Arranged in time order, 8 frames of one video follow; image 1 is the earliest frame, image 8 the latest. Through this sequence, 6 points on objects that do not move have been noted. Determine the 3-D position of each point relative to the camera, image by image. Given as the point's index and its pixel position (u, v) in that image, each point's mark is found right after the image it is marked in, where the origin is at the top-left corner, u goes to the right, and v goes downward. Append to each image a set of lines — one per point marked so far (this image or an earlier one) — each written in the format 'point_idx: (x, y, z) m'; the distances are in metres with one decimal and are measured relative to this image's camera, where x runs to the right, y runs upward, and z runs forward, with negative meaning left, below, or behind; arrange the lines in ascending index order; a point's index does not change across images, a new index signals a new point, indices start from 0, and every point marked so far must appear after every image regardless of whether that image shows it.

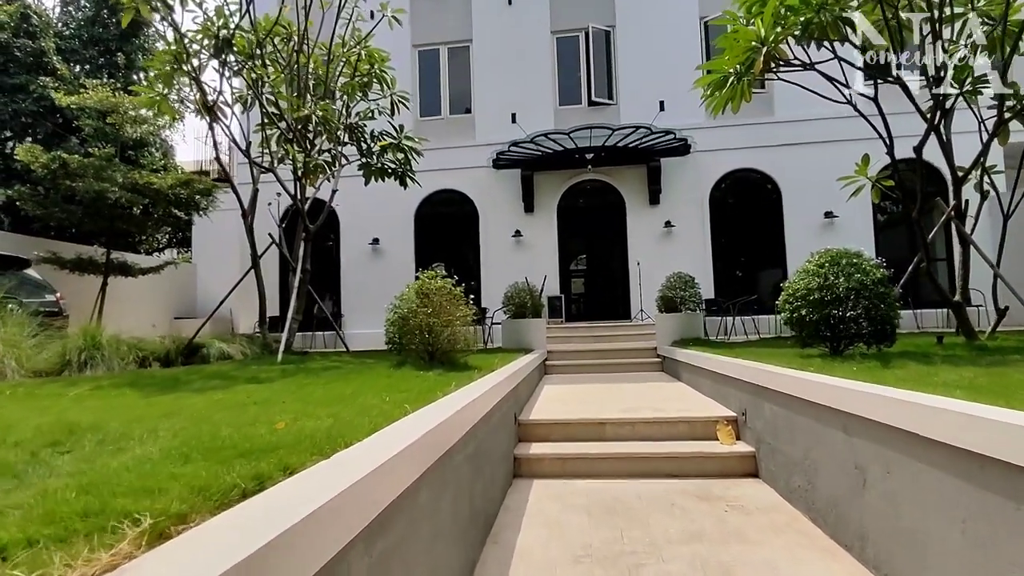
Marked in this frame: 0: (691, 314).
0: (+2.7, -0.4, +8.8) m
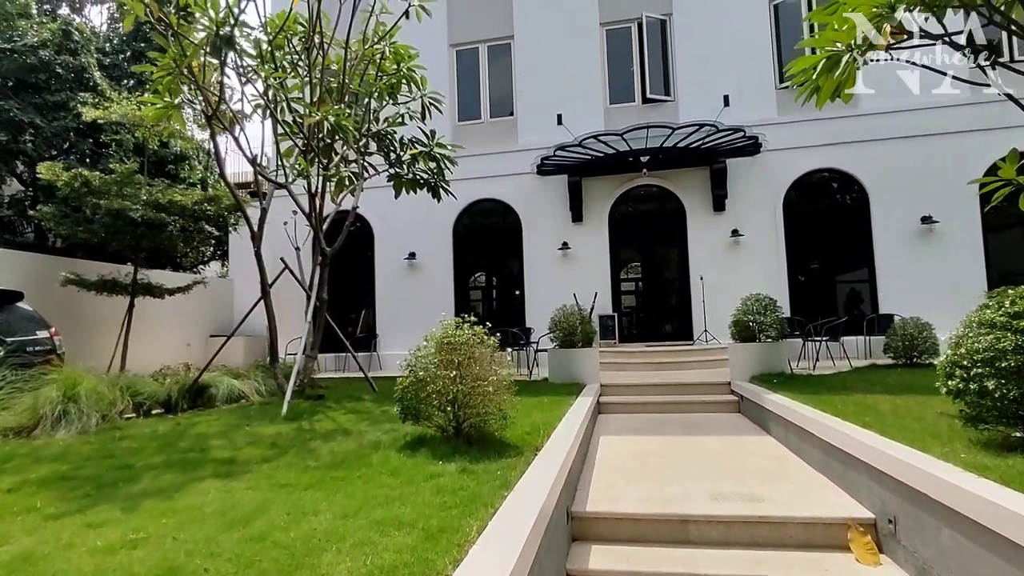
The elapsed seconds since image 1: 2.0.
0: (+3.3, -0.7, +7.5) m
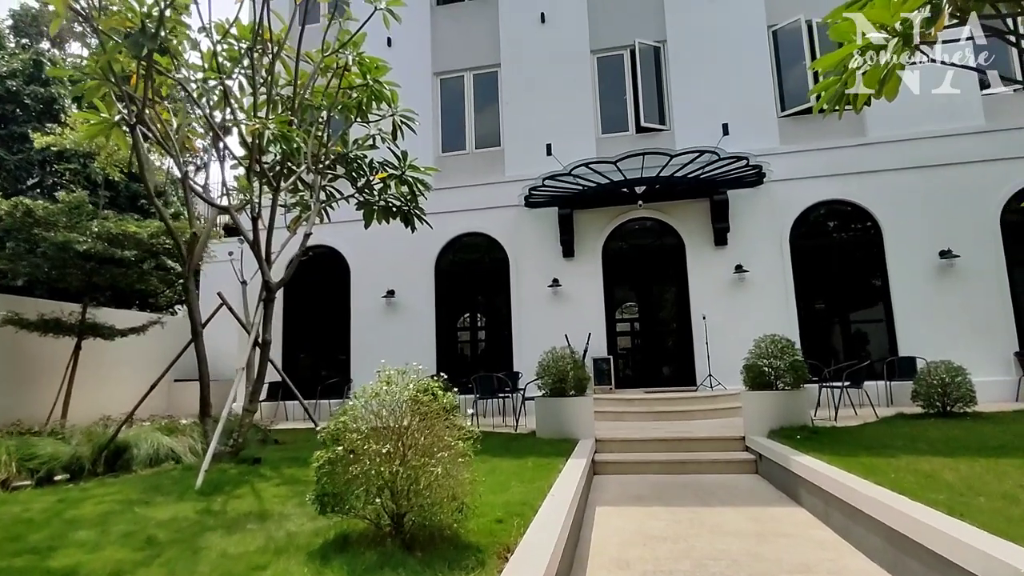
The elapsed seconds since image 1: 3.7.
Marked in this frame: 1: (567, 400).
0: (+3.1, -1.2, +6.5) m
1: (+0.7, -1.4, +7.0) m
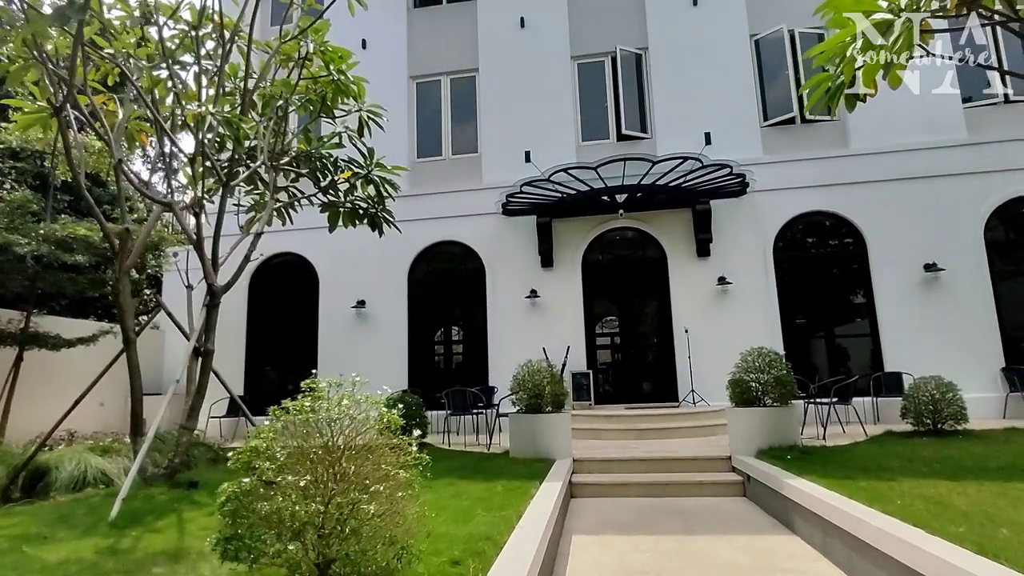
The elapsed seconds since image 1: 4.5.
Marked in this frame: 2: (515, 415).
0: (+2.8, -1.3, +6.2) m
1: (+0.4, -1.5, +6.5) m
2: (0.0, -1.5, +6.8) m
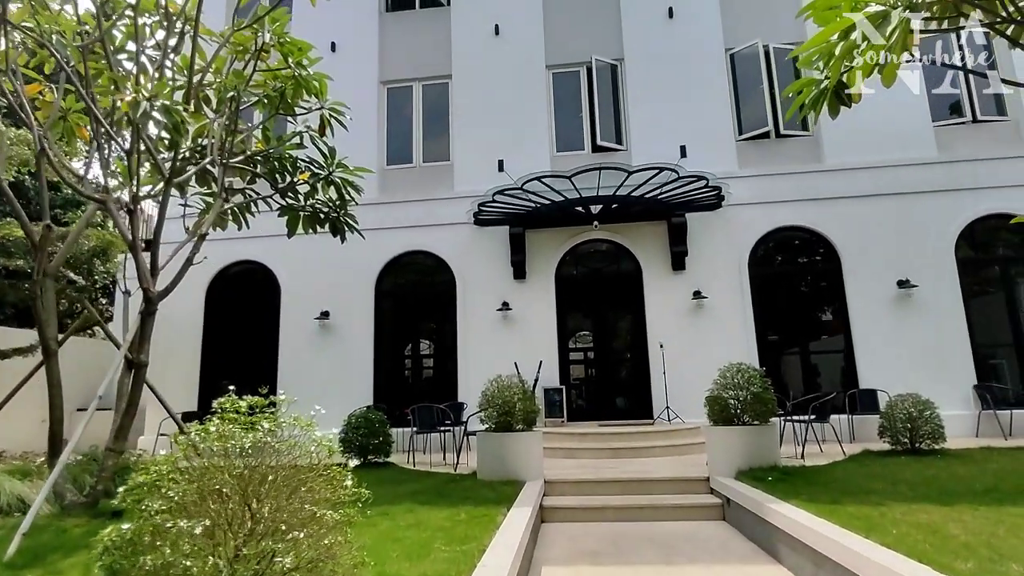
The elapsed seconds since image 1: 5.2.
0: (+2.5, -1.4, +5.9) m
1: (0.0, -1.6, +6.2) m
2: (-0.3, -1.6, +6.4) m
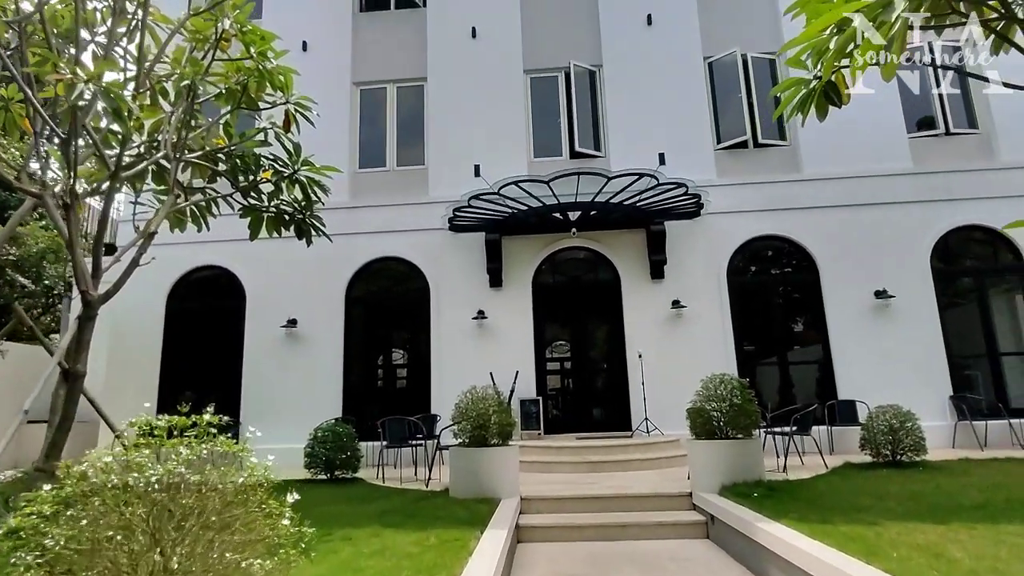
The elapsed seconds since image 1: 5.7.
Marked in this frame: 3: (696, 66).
0: (+2.3, -1.5, +5.7) m
1: (-0.2, -1.6, +5.9) m
2: (-0.6, -1.7, +6.1) m
3: (+3.3, +4.0, +10.5) m
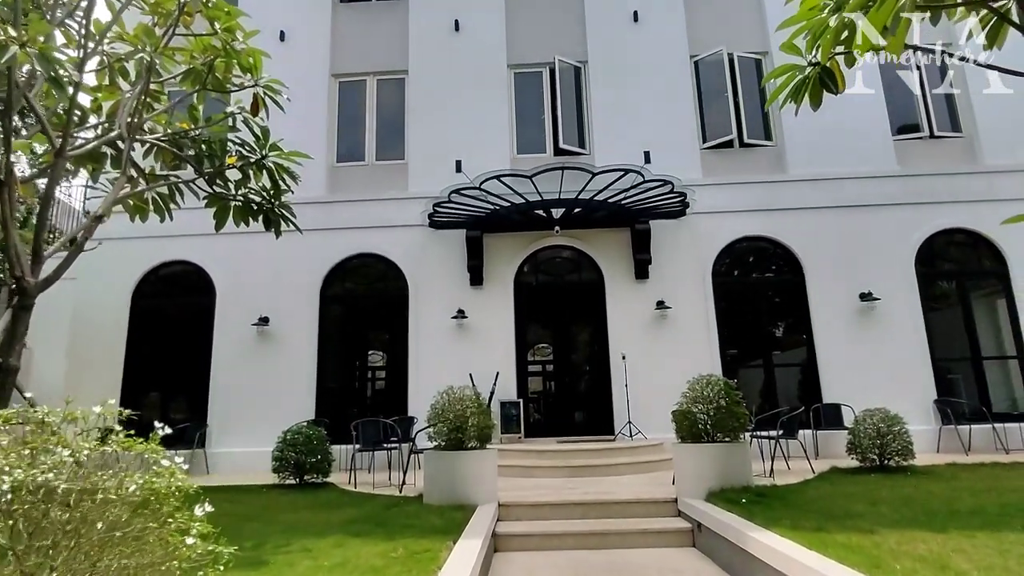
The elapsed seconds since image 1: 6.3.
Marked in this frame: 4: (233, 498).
0: (+2.1, -1.5, +5.5) m
1: (-0.5, -1.6, +5.6) m
2: (-0.8, -1.6, +5.8) m
3: (+3.0, +4.0, +10.3) m
4: (-3.0, -2.3, +6.3) m
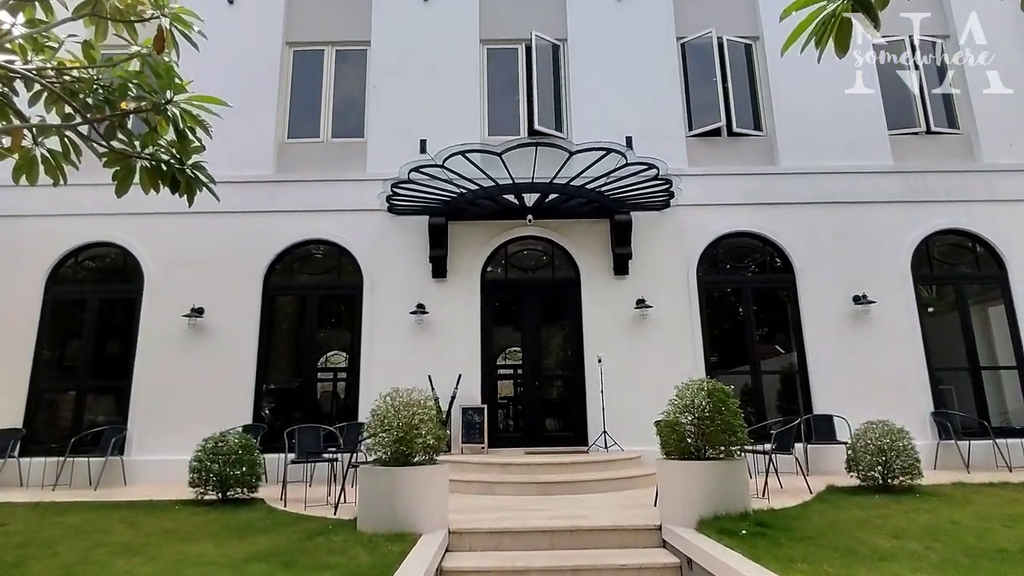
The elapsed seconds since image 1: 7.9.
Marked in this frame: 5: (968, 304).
0: (+1.7, -1.4, +4.7) m
1: (-0.8, -1.5, +4.6) m
2: (-1.2, -1.5, +4.8) m
3: (+2.6, +4.0, +9.6) m
4: (-3.4, -2.1, +5.3) m
5: (+7.0, -0.2, +9.0) m
